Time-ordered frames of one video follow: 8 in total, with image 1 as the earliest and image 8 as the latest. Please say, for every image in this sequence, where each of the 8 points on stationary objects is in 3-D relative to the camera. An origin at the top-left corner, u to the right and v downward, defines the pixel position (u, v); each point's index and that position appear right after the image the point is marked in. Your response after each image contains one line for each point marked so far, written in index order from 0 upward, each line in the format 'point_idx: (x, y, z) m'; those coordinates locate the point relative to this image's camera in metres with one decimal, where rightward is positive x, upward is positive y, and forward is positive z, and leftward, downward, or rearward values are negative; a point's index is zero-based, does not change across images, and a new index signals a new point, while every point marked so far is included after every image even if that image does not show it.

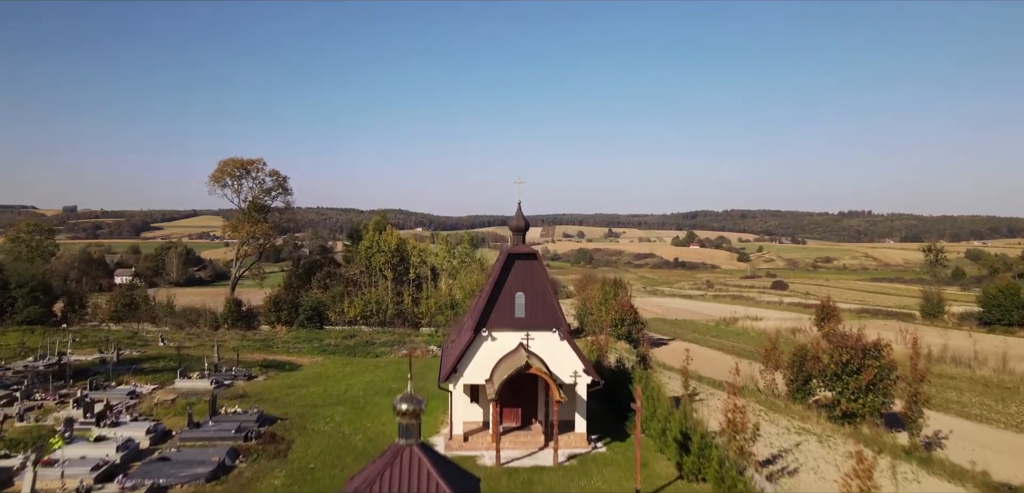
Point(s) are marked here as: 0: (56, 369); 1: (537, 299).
0: (-10.0, -2.7, +16.2) m
1: (+0.4, -0.8, +10.5) m
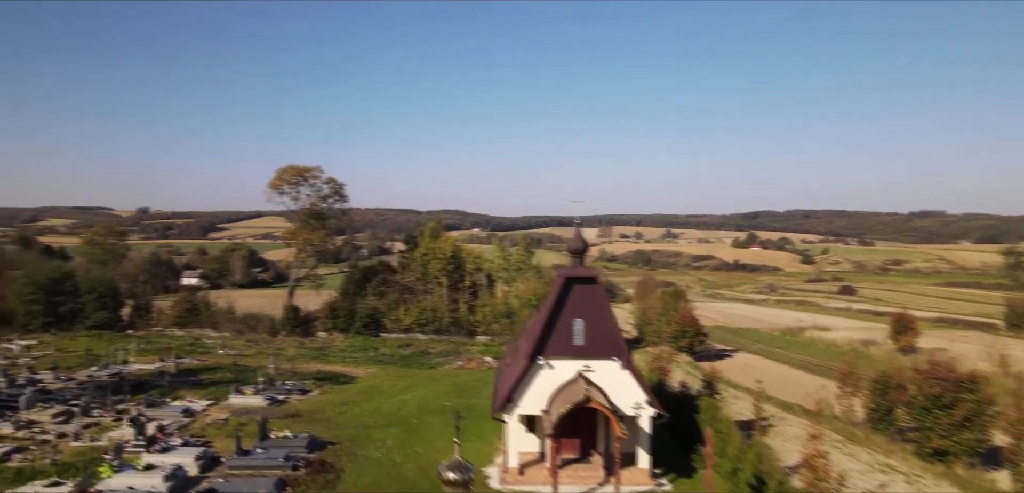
0: (-8.8, -3.0, +16.3) m
1: (+1.1, -1.1, +9.9) m
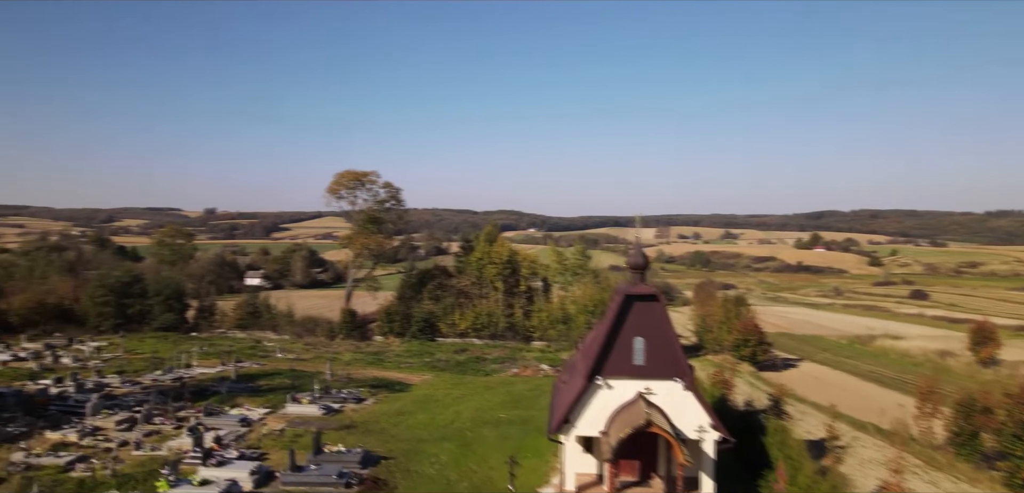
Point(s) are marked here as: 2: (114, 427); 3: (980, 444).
0: (-7.5, -3.2, +16.6) m
1: (+1.9, -1.3, +9.5) m
2: (-6.9, -3.1, +12.7) m
3: (+7.2, -3.1, +11.3) m
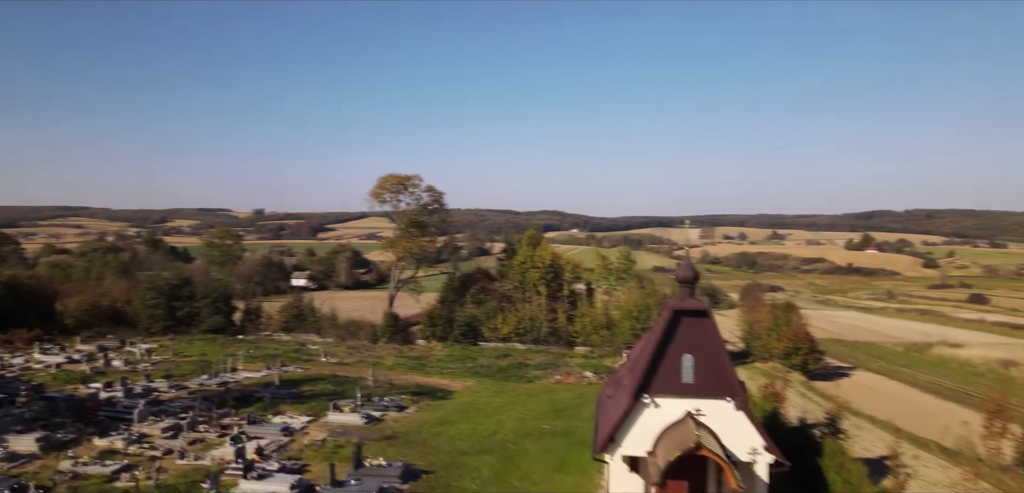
0: (-6.6, -3.3, +16.7) m
1: (+2.4, -1.4, +9.1) m
2: (-6.2, -3.3, +12.8) m
3: (+7.9, -3.2, +10.6) m
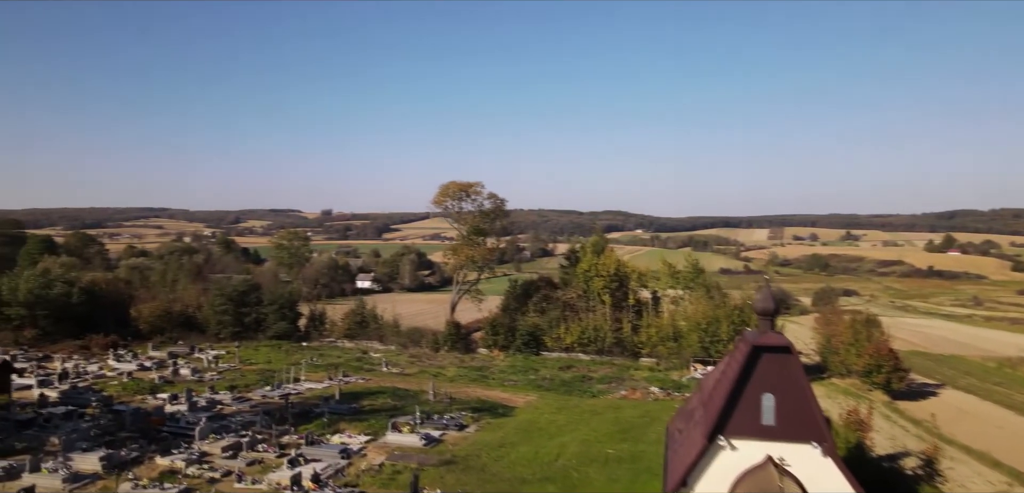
0: (-5.2, -3.6, +16.7) m
1: (+3.2, -1.7, +8.3) m
2: (-5.1, -3.6, +12.7) m
3: (+8.7, -3.6, +9.4) m
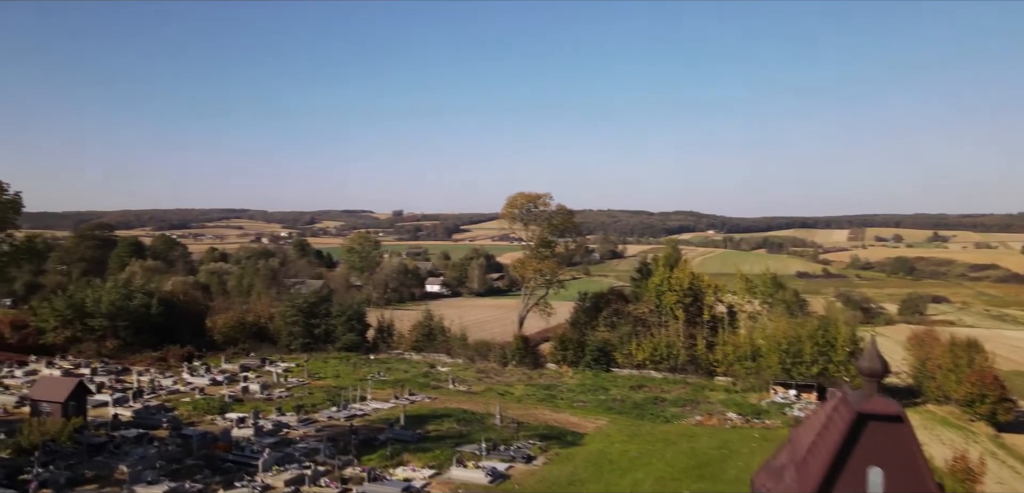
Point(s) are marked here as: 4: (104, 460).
0: (-3.6, -4.1, +16.4) m
1: (+3.9, -2.3, +7.3) m
2: (-3.9, -4.1, +12.5) m
3: (+9.5, -4.1, +7.8) m
4: (-7.4, -3.8, +13.2) m
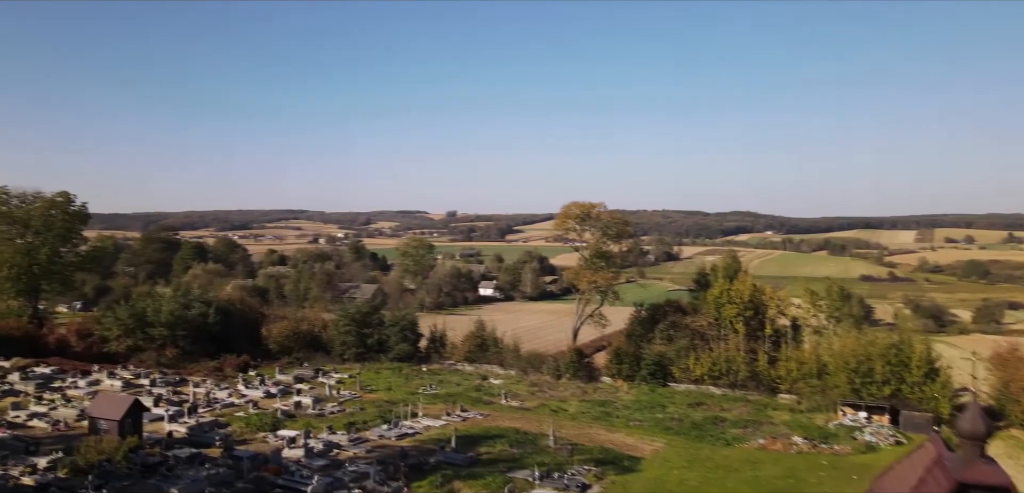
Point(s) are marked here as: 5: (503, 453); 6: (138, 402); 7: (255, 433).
0: (-2.5, -4.5, +16.1) m
1: (+4.4, -2.7, +6.4) m
2: (-3.0, -4.5, +12.2) m
3: (+10.0, -4.5, +6.6) m
4: (-6.4, -4.2, +13.2) m
5: (-0.2, -4.8, +17.0) m
6: (-8.1, -3.4, +15.9) m
7: (-6.2, -4.5, +17.7) m
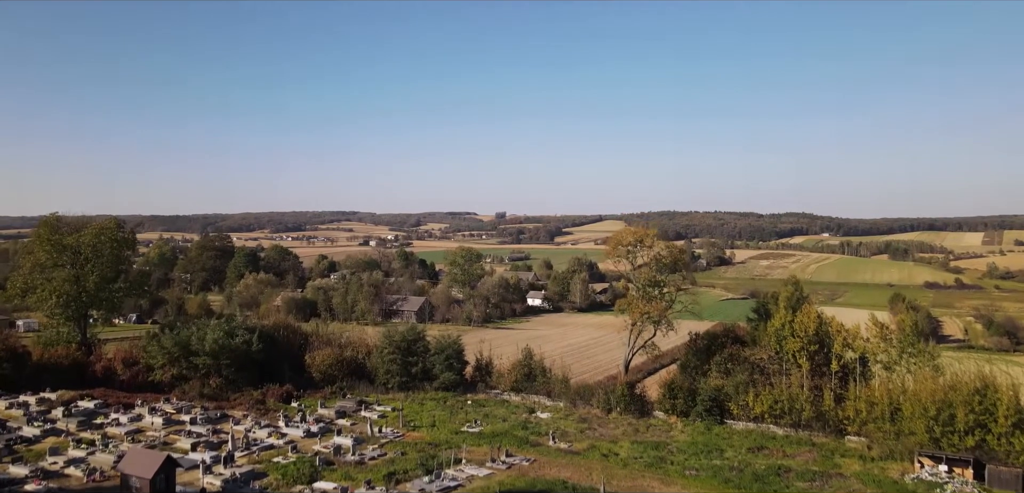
0: (-1.5, -5.6, +15.1) m
1: (+4.7, -3.7, +5.1) m
2: (-2.3, -5.5, +11.3) m
3: (+10.3, -5.6, +4.8) m
4: (-5.6, -5.3, +12.5) m
5: (+0.8, -5.8, +15.9) m
6: (-7.1, -4.4, +15.3) m
7: (-5.1, -5.5, +17.0) m
